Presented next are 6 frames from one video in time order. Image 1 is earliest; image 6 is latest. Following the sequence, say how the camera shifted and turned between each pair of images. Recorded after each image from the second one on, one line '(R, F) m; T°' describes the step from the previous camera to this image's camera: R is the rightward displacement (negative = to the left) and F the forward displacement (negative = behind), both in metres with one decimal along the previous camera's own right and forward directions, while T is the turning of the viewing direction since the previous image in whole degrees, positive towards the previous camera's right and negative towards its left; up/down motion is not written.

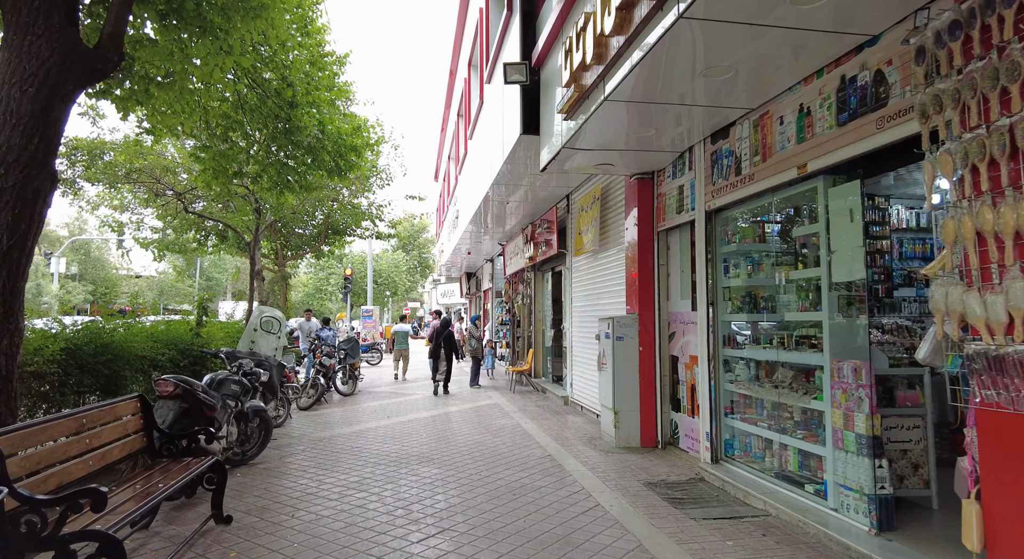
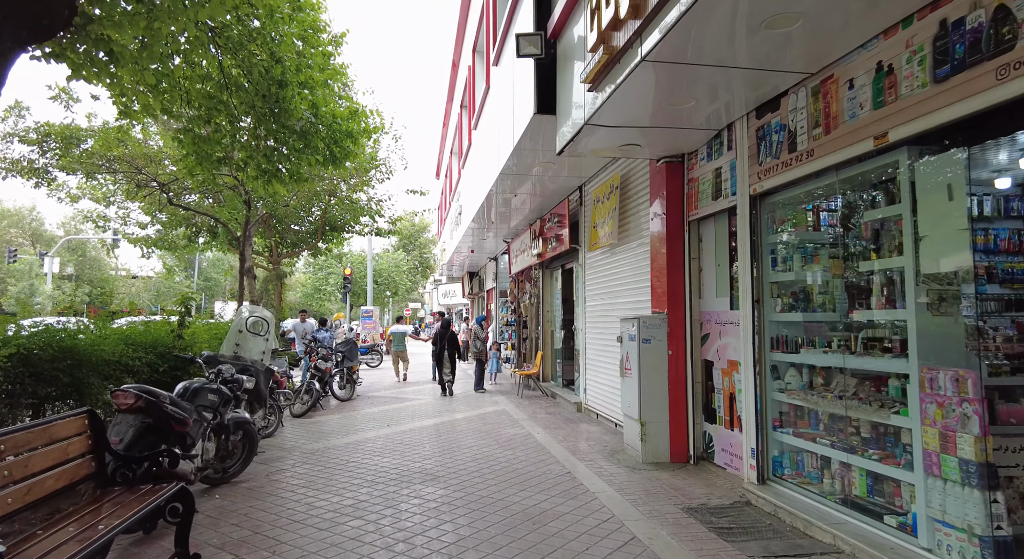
(-0.1, +0.7) m; 0°
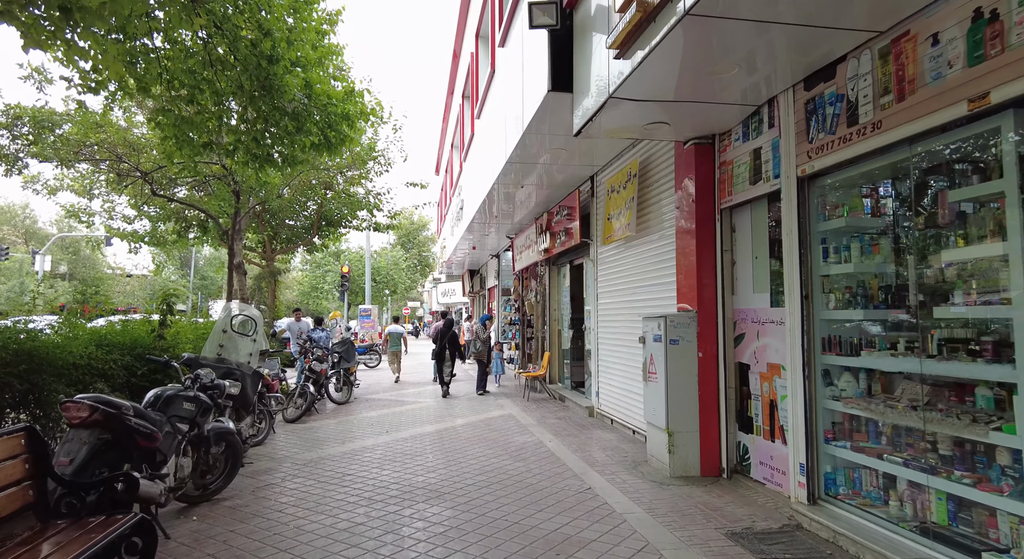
(-0.1, +0.6) m; 0°
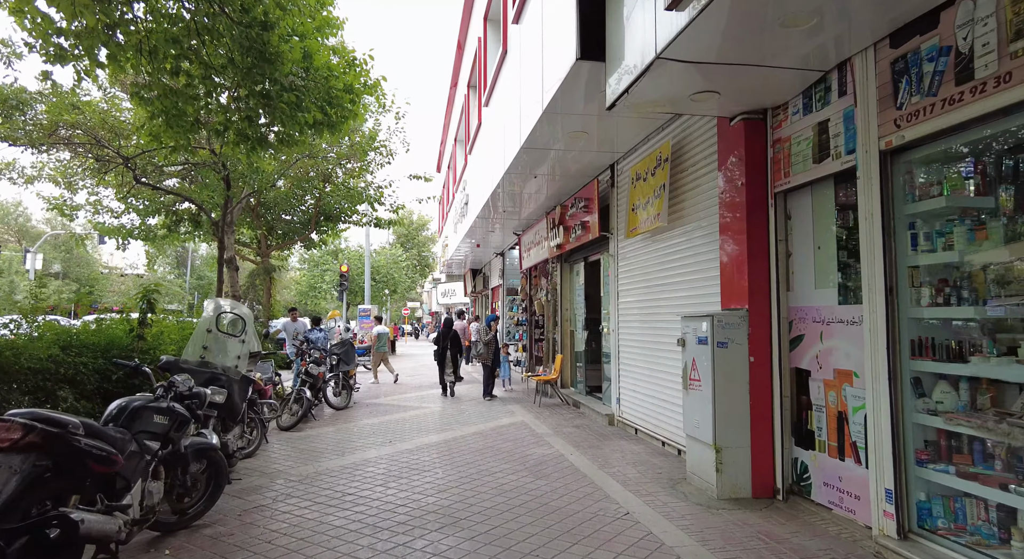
(-0.2, +0.7) m; 0°
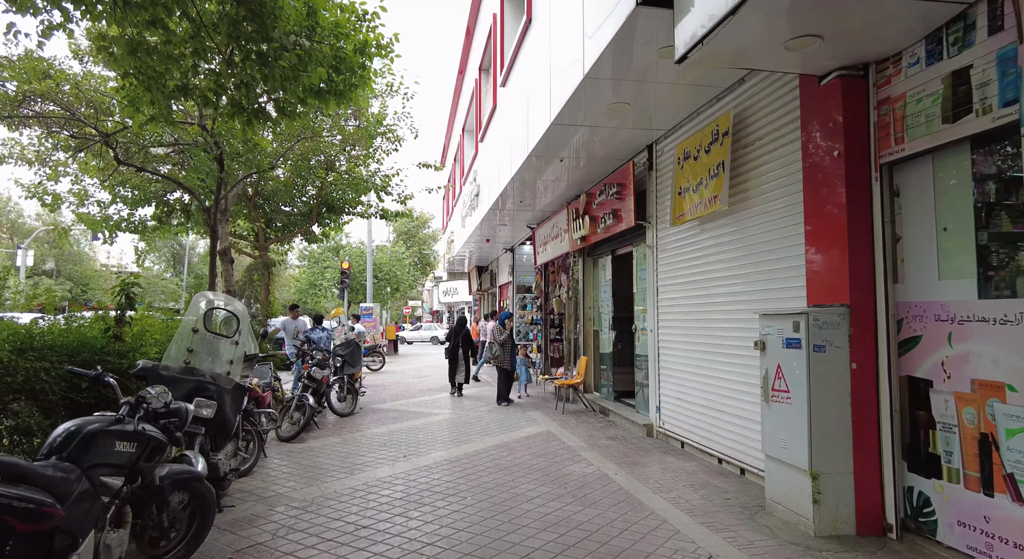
(-0.3, +0.8) m; 0°
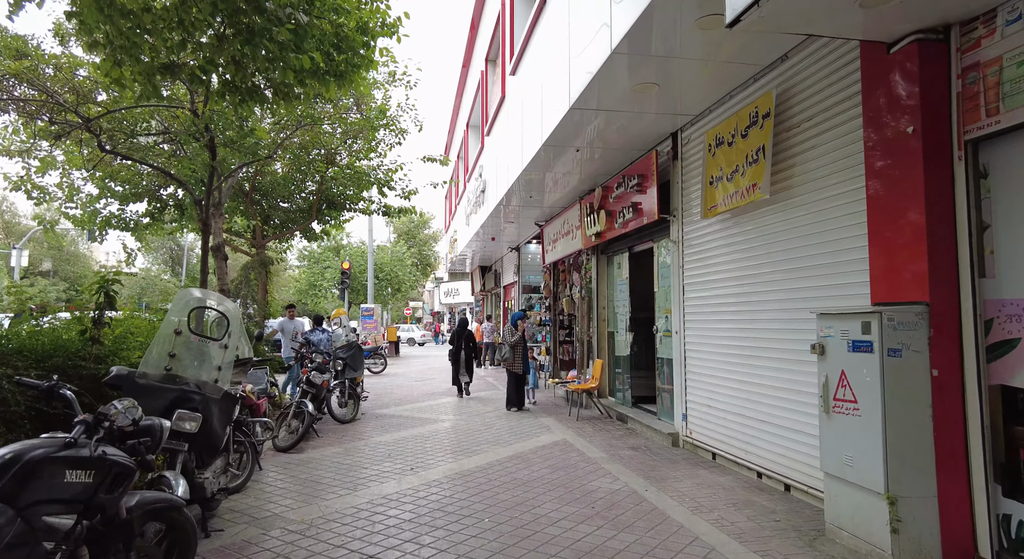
(-0.1, +0.5) m; 0°
